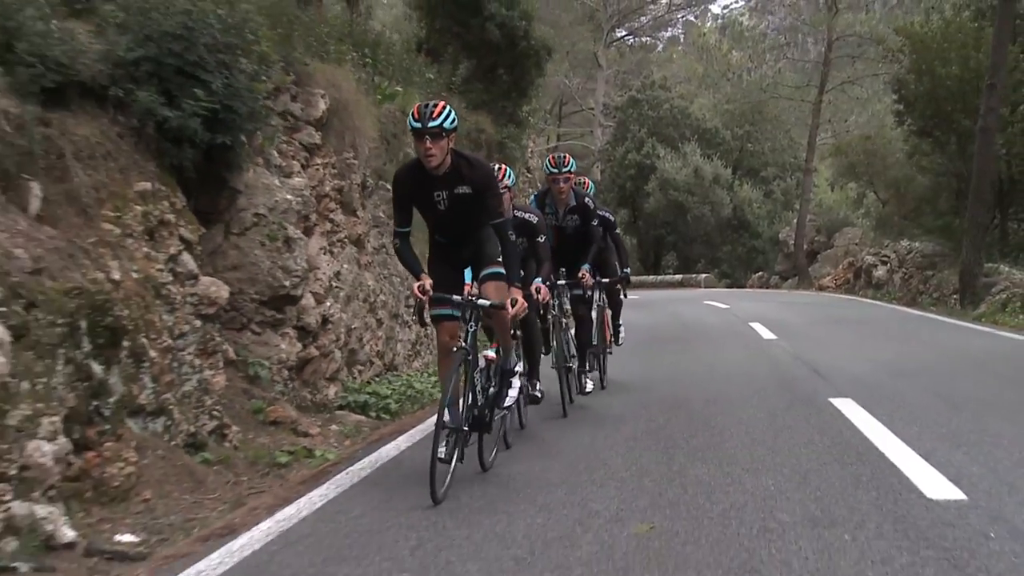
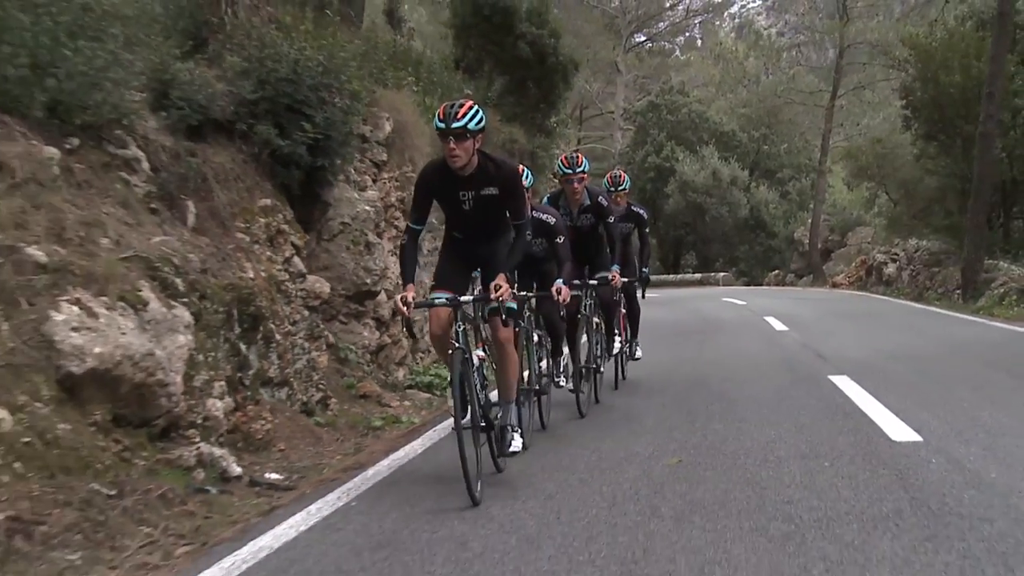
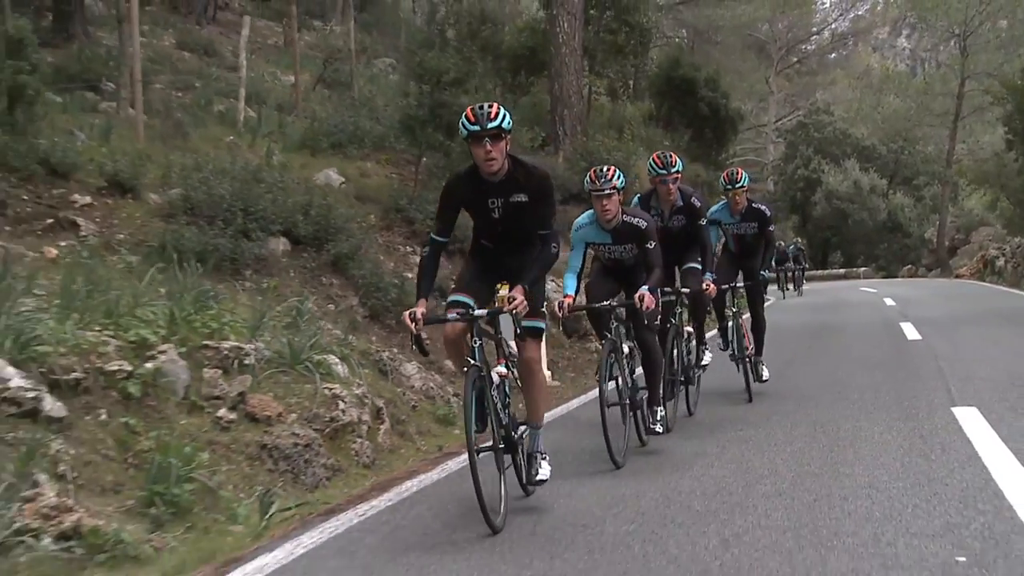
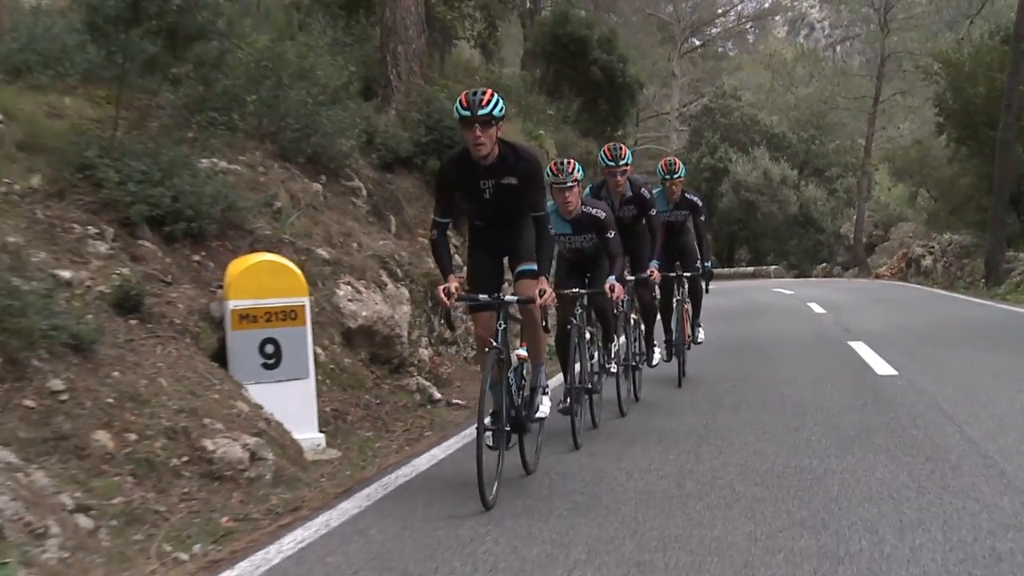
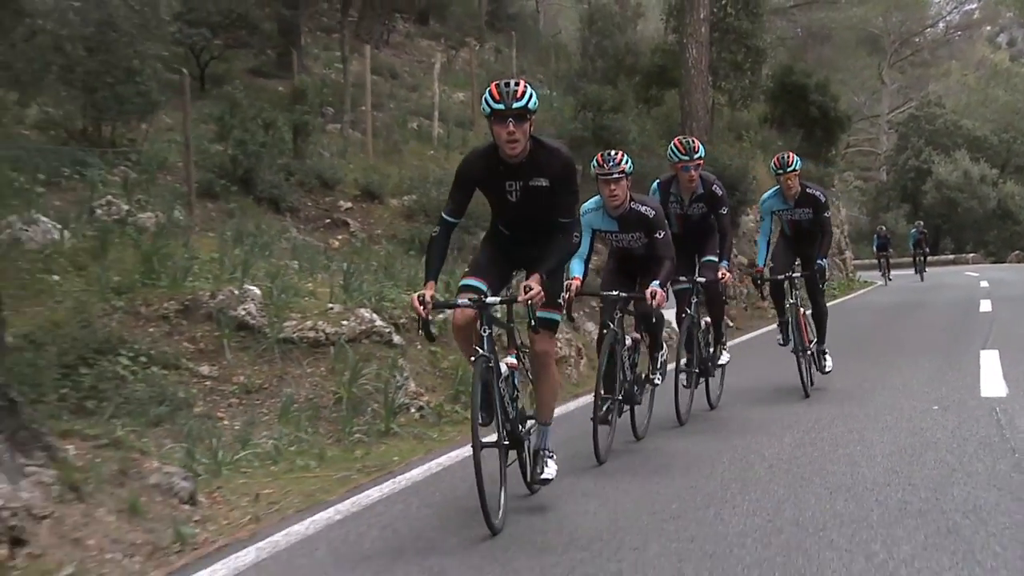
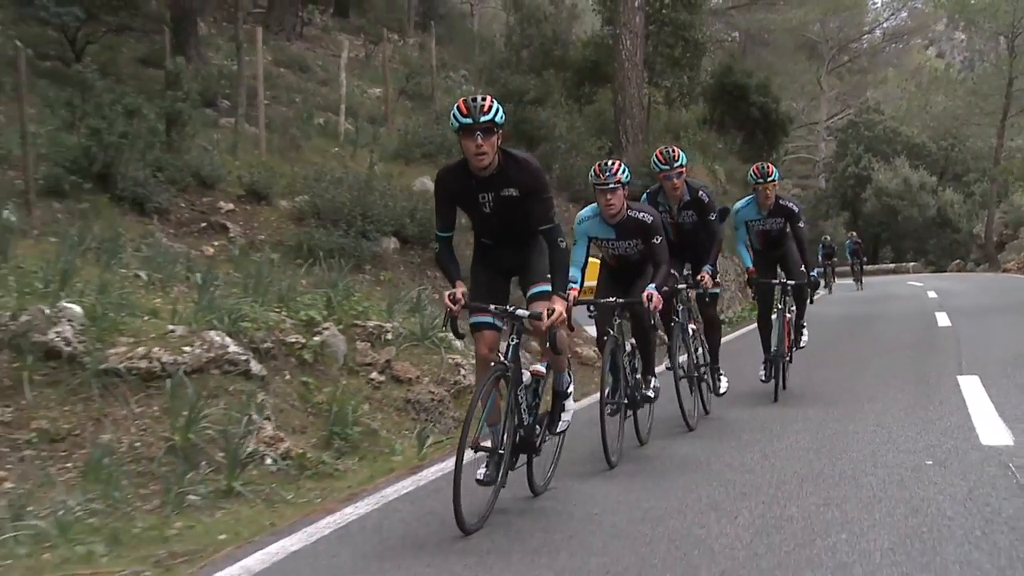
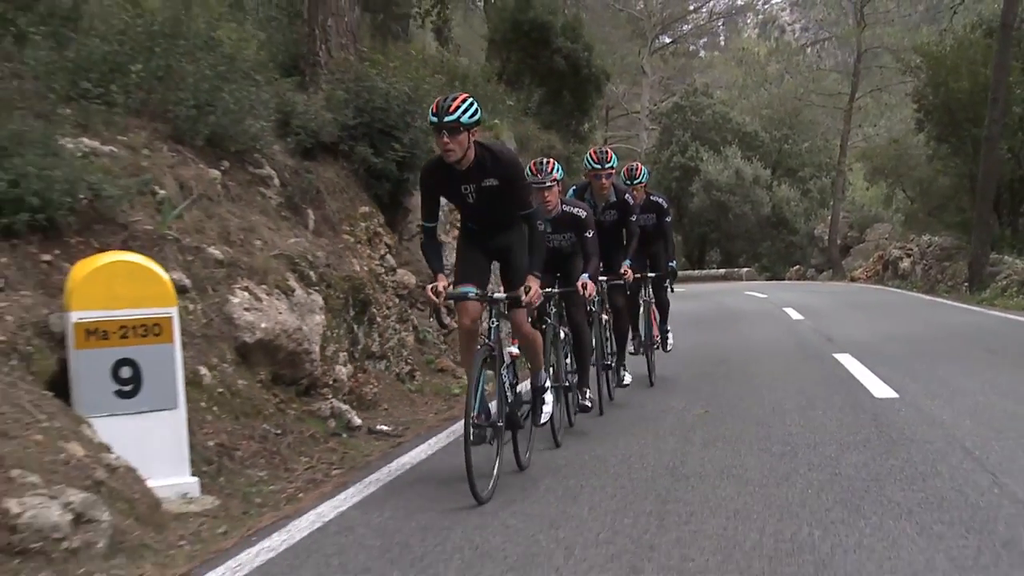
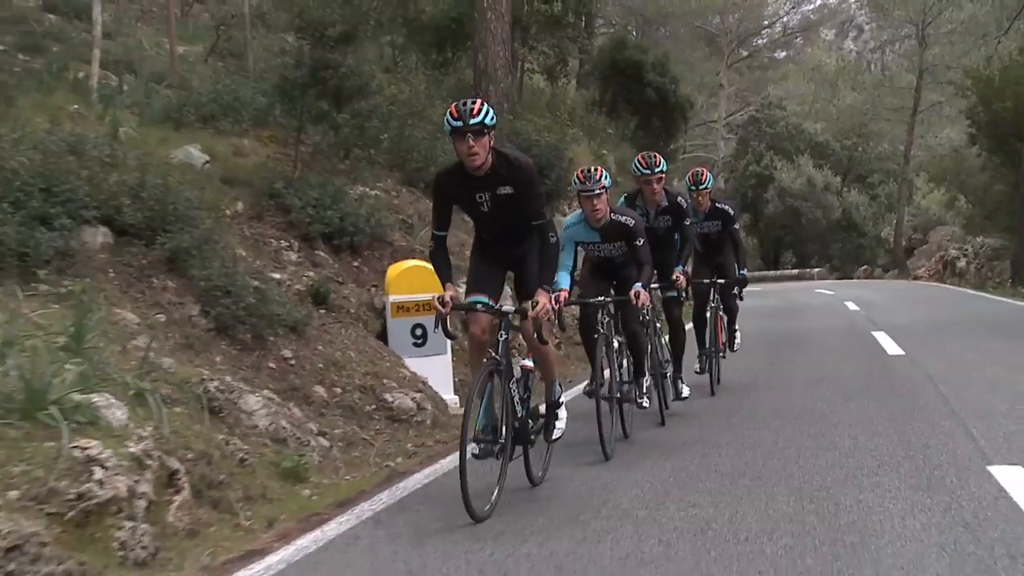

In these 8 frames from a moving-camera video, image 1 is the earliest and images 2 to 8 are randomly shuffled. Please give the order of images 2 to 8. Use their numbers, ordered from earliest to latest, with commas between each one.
2, 7, 4, 8, 3, 6, 5
